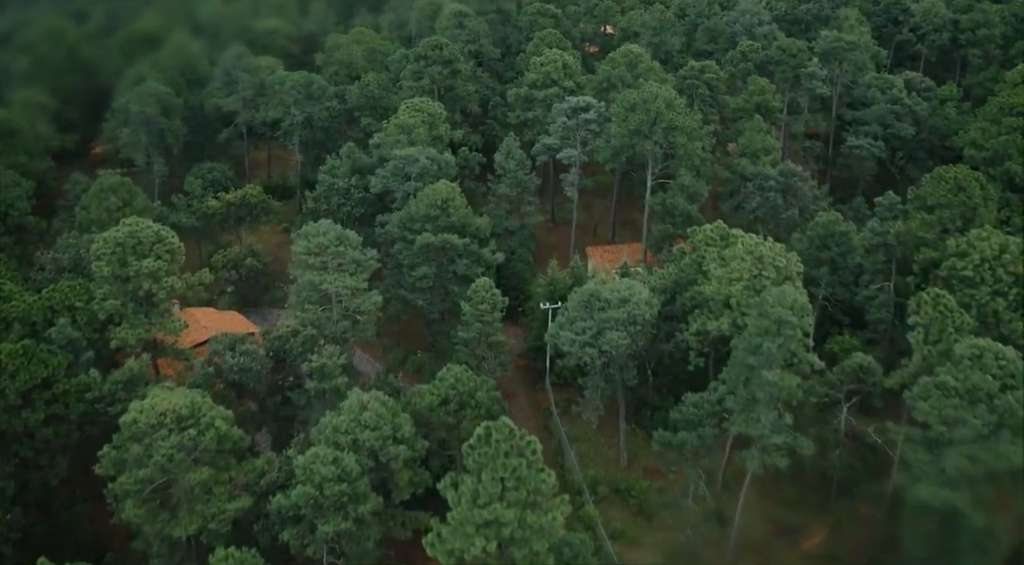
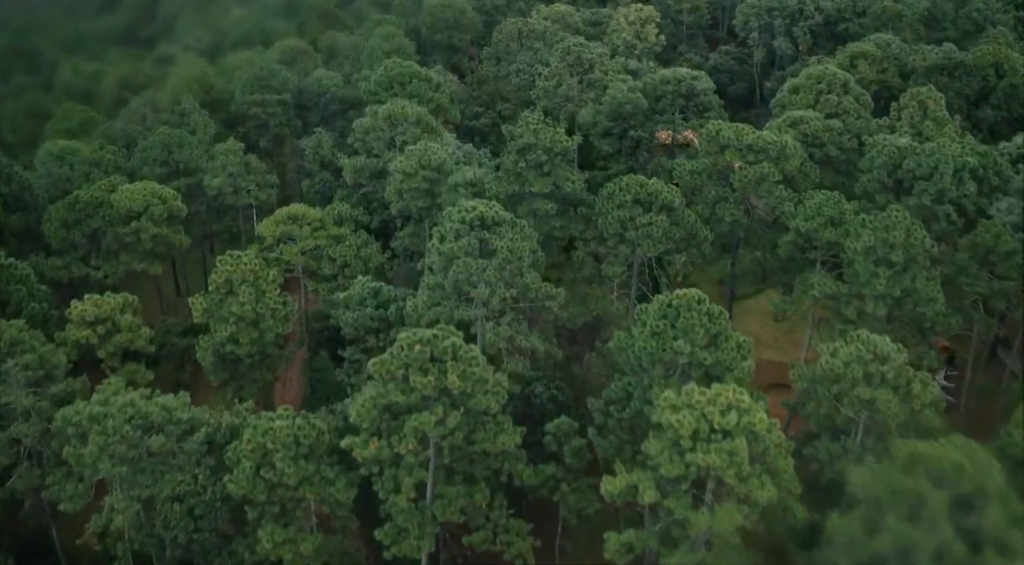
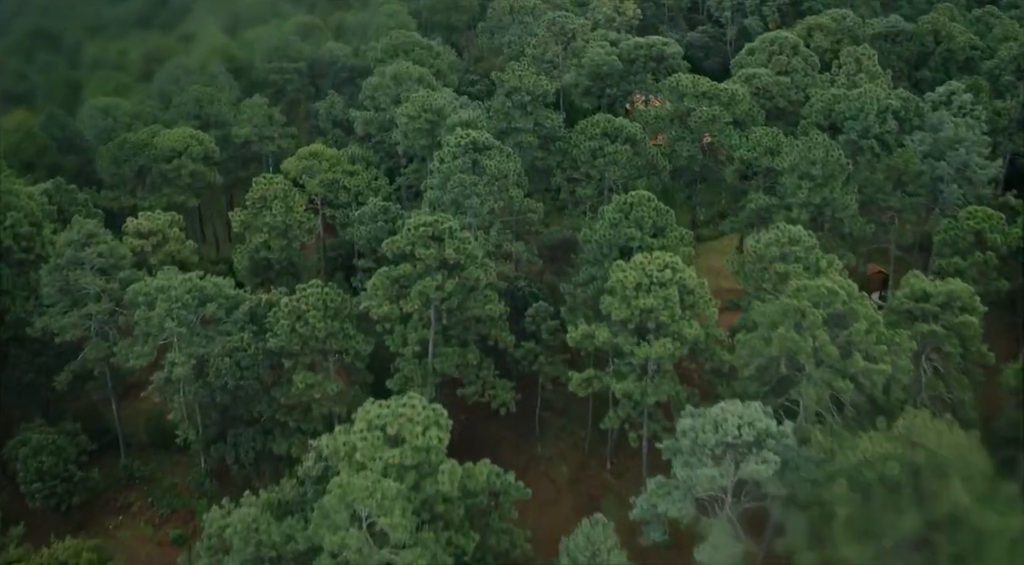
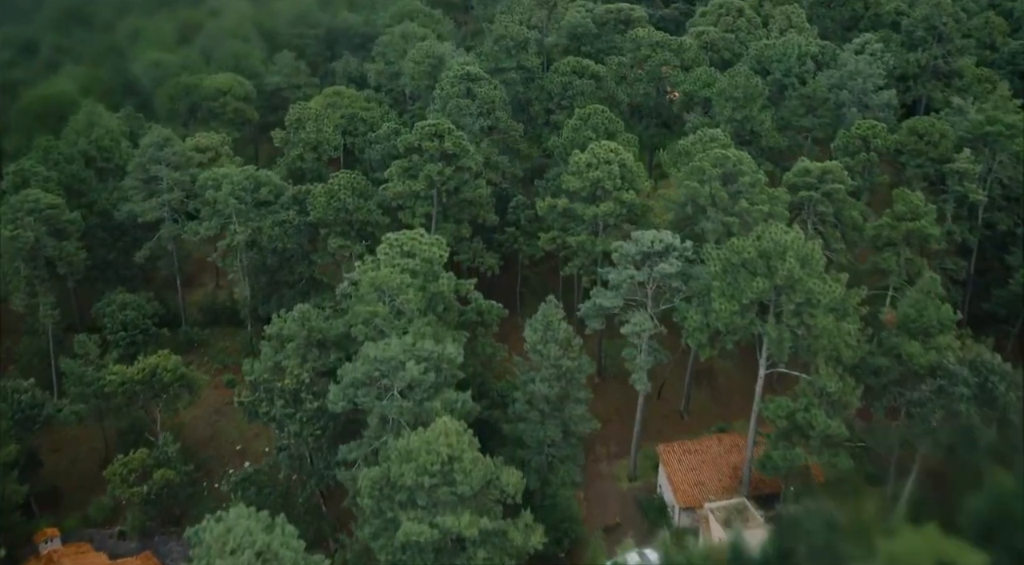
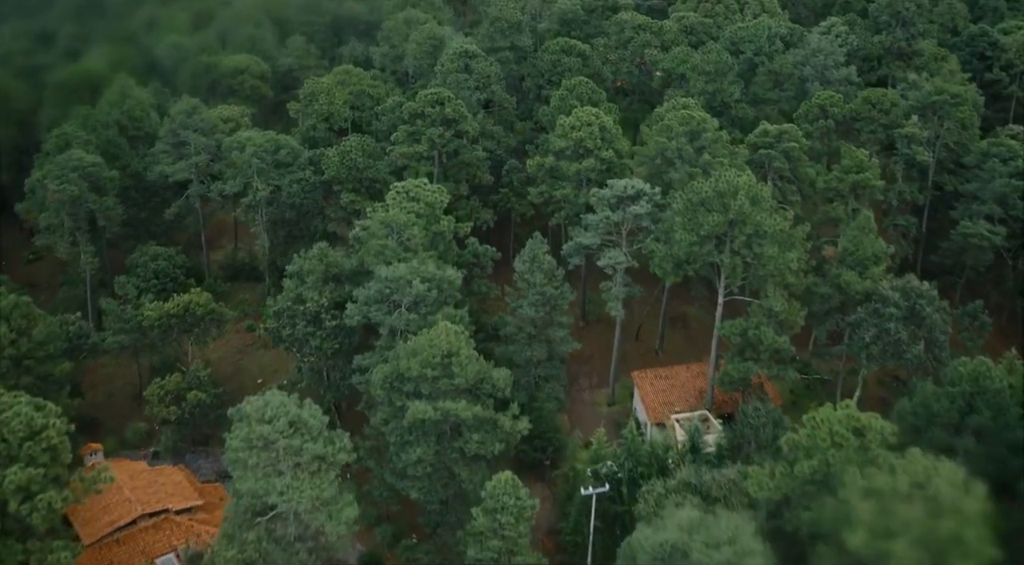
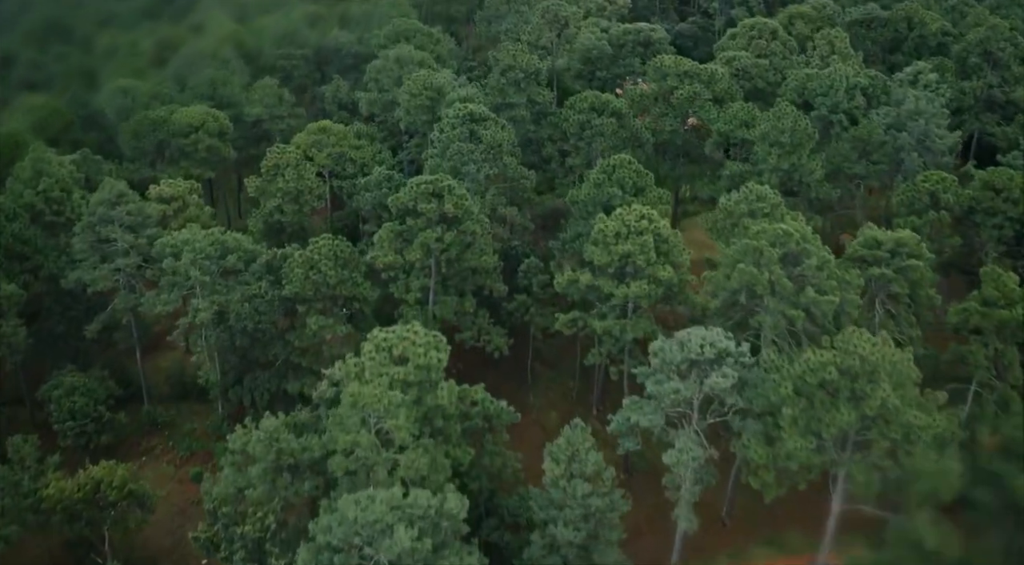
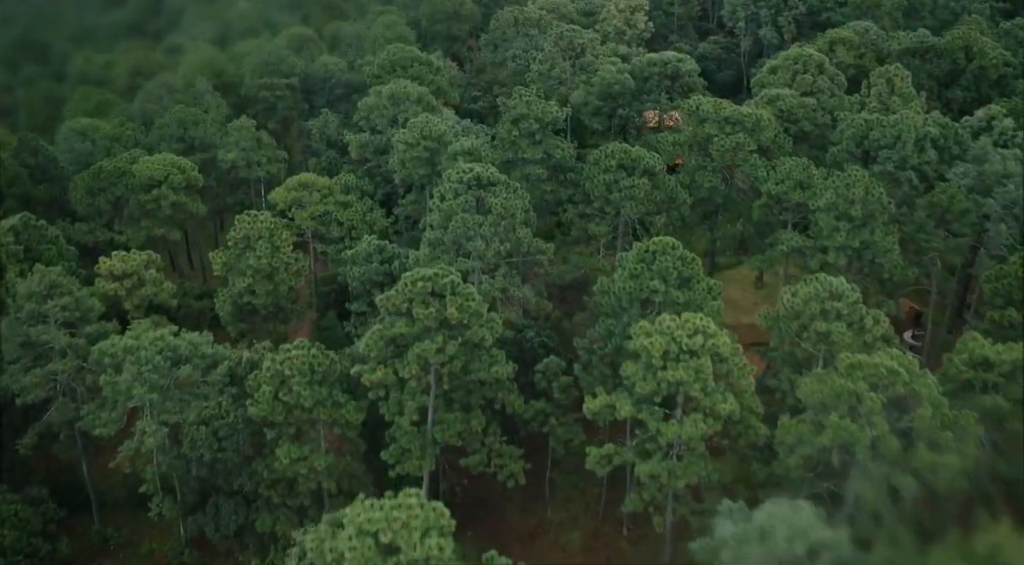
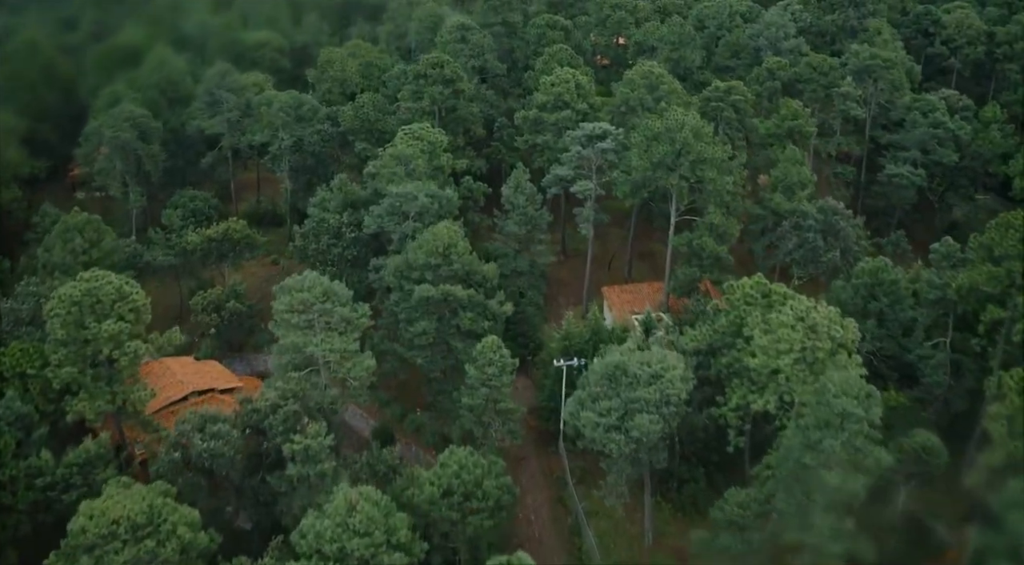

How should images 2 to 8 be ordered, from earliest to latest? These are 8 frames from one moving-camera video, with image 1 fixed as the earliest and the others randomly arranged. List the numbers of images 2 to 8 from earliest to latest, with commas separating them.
8, 5, 4, 6, 3, 7, 2
